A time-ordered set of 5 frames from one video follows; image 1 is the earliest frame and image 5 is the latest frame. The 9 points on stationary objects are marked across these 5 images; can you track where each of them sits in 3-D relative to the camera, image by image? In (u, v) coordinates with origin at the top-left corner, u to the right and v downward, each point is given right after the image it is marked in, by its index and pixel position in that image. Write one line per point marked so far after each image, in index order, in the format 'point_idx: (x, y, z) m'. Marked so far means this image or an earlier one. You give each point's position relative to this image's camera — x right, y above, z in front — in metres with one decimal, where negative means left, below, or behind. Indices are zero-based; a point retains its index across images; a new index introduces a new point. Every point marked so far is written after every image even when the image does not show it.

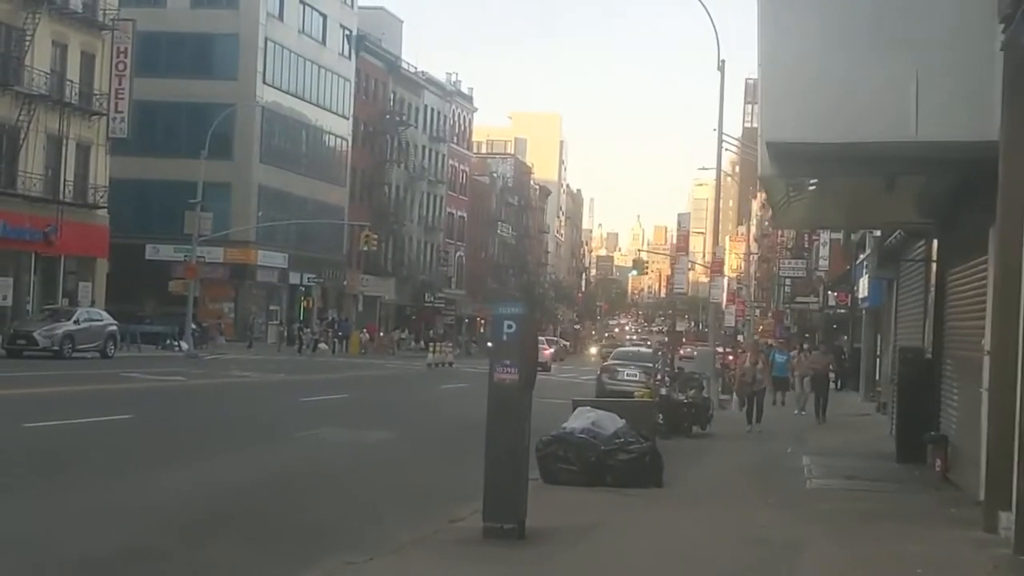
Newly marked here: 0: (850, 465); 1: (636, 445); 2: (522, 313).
0: (+4.6, -2.4, +17.5) m
1: (+1.4, -1.7, +14.5) m
2: (+0.1, -0.2, +10.3) m
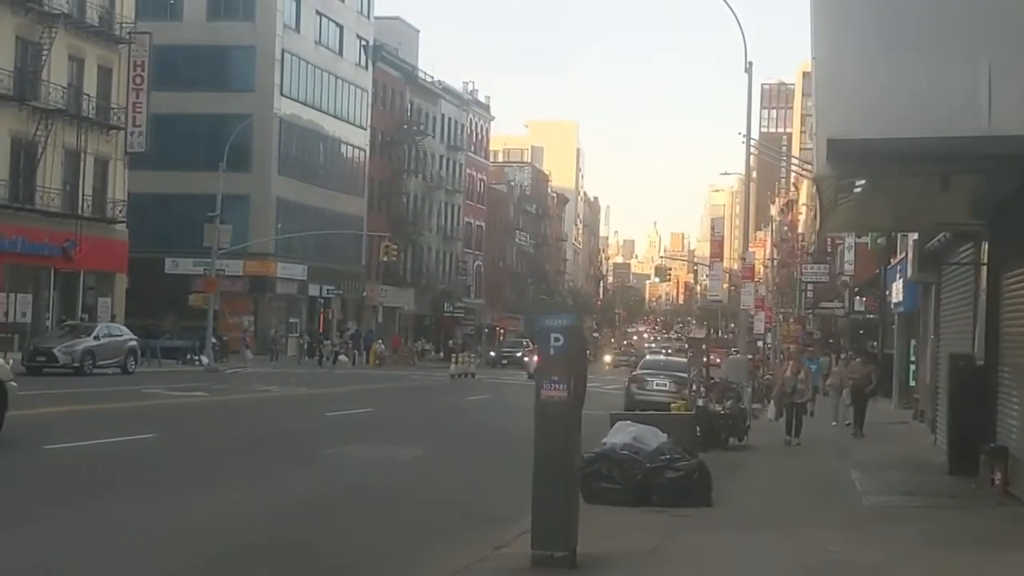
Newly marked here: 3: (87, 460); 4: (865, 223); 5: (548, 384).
0: (+5.0, -2.5, +16.9) m
1: (+1.8, -1.8, +13.9) m
2: (+0.4, -0.3, +9.8) m
3: (-5.2, -2.1, +16.1) m
4: (+4.6, +0.9, +17.0) m
5: (+0.3, -0.7, +9.8) m
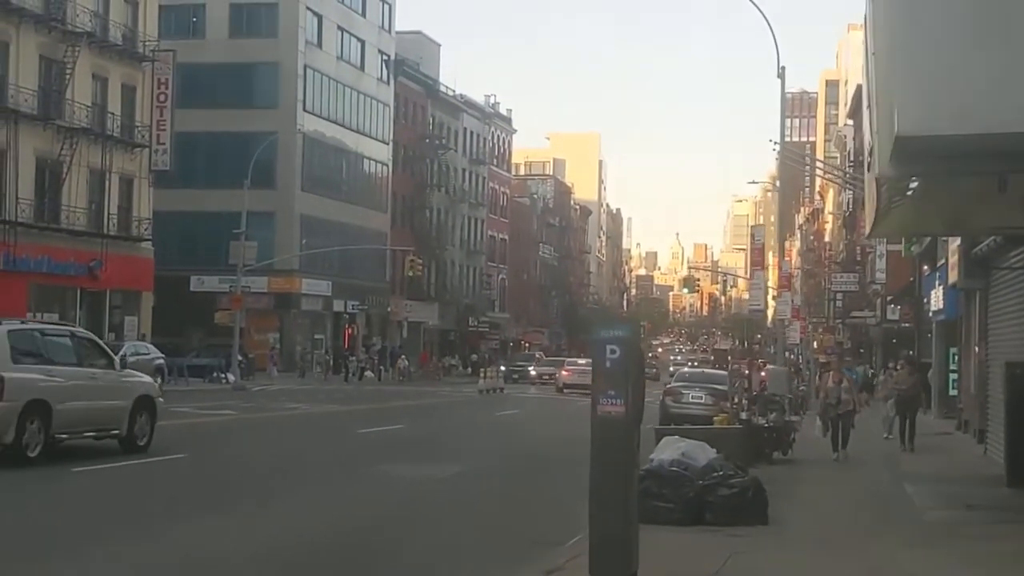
0: (+5.6, -2.6, +16.3) m
1: (+2.3, -1.9, +13.4) m
2: (+0.8, -0.4, +9.3) m
3: (-4.7, -2.3, +15.6) m
4: (+5.1, +0.8, +16.5) m
5: (+0.7, -0.8, +9.3) m
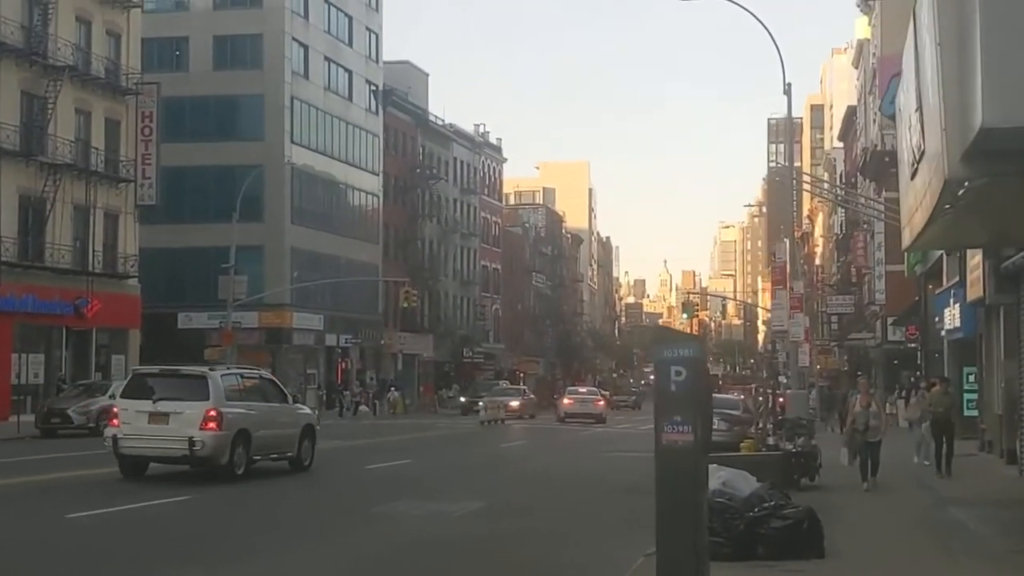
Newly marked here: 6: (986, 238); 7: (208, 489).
0: (+5.8, -2.7, +15.3) m
1: (+2.6, -2.1, +12.3) m
2: (+1.1, -0.4, +8.3) m
3: (-4.4, -2.6, +14.5) m
4: (+5.3, +0.6, +15.5) m
5: (+1.0, -0.9, +8.3) m
6: (+5.8, +0.6, +16.0) m
7: (-4.5, -3.0, +19.4) m
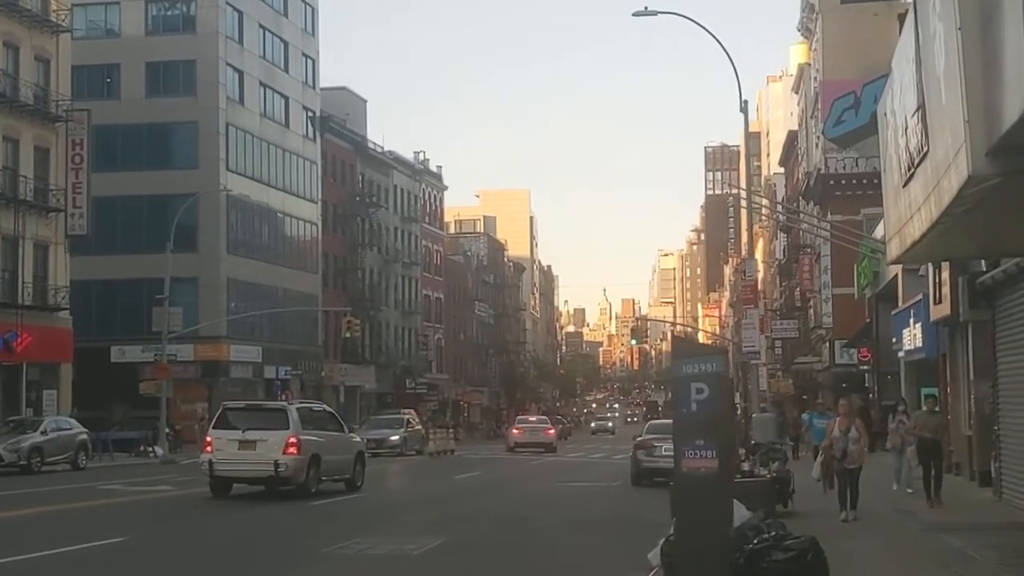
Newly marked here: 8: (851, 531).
0: (+5.5, -2.8, +14.4) m
1: (+2.4, -2.2, +11.3) m
2: (+1.1, -0.5, +7.3) m
3: (-4.7, -2.9, +13.2) m
4: (+4.9, +0.5, +14.7) m
5: (+1.0, -0.9, +7.3) m
6: (+5.3, +0.5, +15.2) m
7: (-5.1, -3.3, +18.0) m
8: (+4.3, -3.1, +16.7) m
